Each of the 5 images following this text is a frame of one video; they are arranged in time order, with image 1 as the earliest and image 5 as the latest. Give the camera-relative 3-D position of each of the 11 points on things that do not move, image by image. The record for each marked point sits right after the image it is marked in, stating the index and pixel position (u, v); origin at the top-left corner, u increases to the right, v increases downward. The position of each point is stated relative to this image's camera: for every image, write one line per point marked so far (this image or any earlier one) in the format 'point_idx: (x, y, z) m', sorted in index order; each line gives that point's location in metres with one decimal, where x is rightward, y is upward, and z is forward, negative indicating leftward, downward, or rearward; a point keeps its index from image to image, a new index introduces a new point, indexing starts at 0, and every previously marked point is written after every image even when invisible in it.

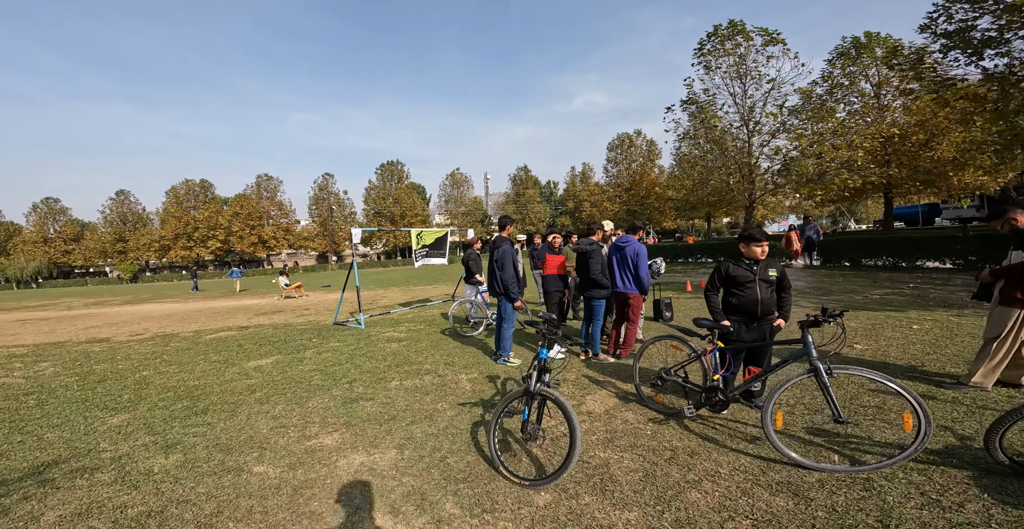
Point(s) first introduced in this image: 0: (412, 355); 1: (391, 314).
0: (-1.6, -1.5, +6.8) m
1: (-3.2, -1.3, +11.1) m
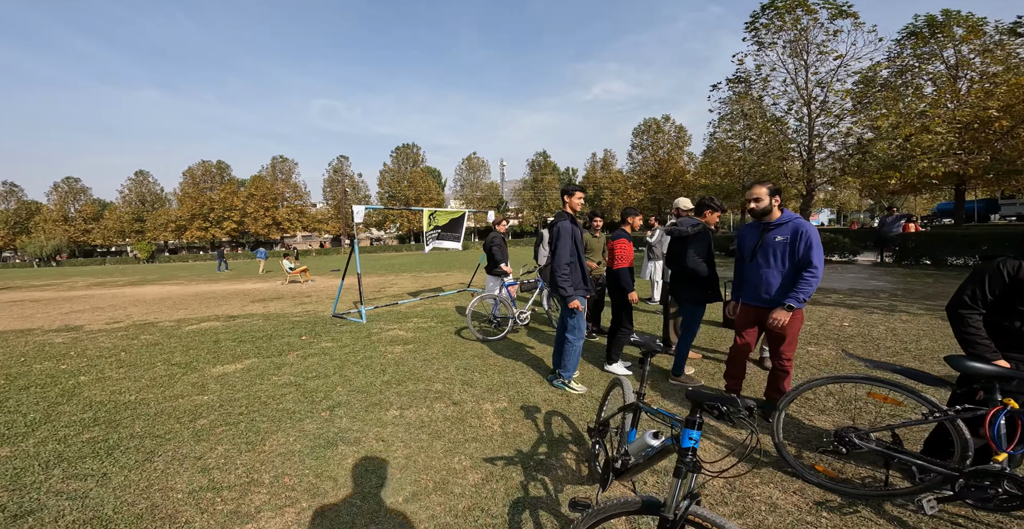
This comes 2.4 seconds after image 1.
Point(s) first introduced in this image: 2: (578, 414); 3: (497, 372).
0: (-1.2, -1.3, +5.3) m
1: (-2.6, -1.0, +9.6) m
2: (+0.6, -1.4, +3.9) m
3: (-0.2, -1.3, +5.0) m
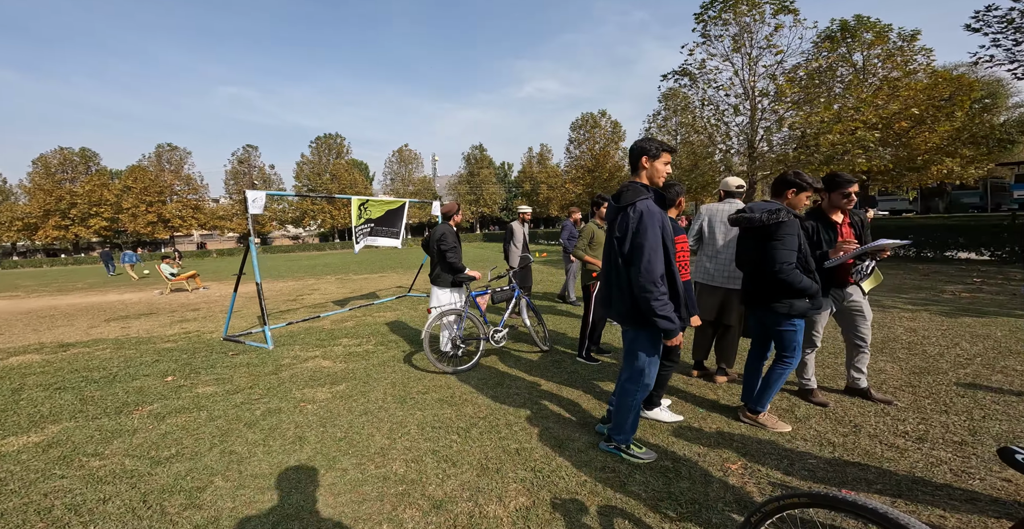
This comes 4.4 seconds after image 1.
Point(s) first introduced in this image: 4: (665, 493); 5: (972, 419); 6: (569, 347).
0: (-1.2, -1.3, +3.4) m
1: (-3.4, -1.0, +7.4) m
2: (+0.8, -1.4, +2.3) m
3: (-0.2, -1.3, +3.2) m
4: (+0.9, -1.4, +2.5) m
5: (+3.5, -1.2, +3.2) m
6: (+0.7, -1.0, +5.2) m
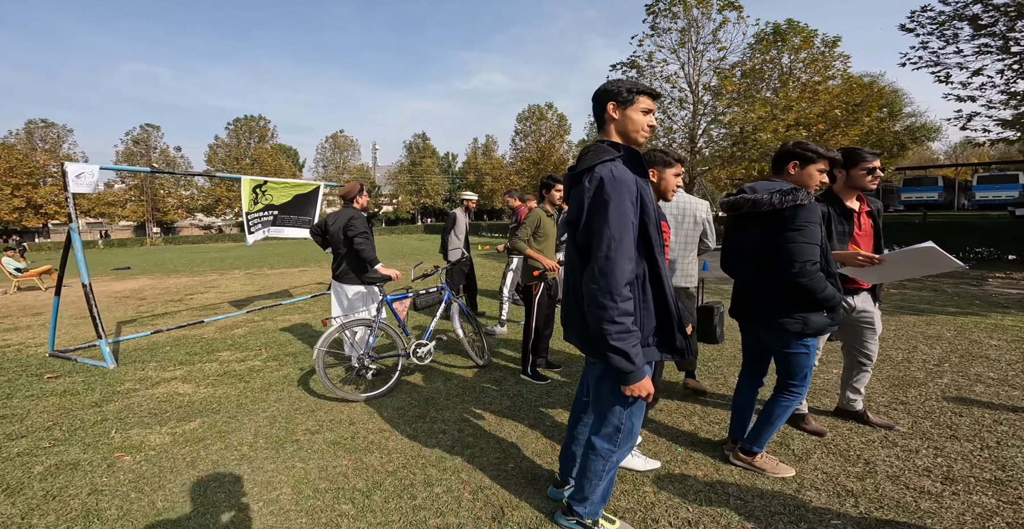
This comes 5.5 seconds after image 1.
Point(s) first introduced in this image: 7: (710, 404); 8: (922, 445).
0: (-1.7, -1.3, +2.2) m
1: (-4.3, -0.9, +5.9) m
2: (+0.4, -1.4, +1.4) m
3: (-0.6, -1.3, +2.2) m
4: (+0.6, -1.4, +1.6) m
5: (+3.1, -1.2, +2.7) m
6: (0.0, -1.0, +4.3) m
7: (+1.6, -1.1, +3.3) m
8: (+2.5, -1.1, +2.6) m
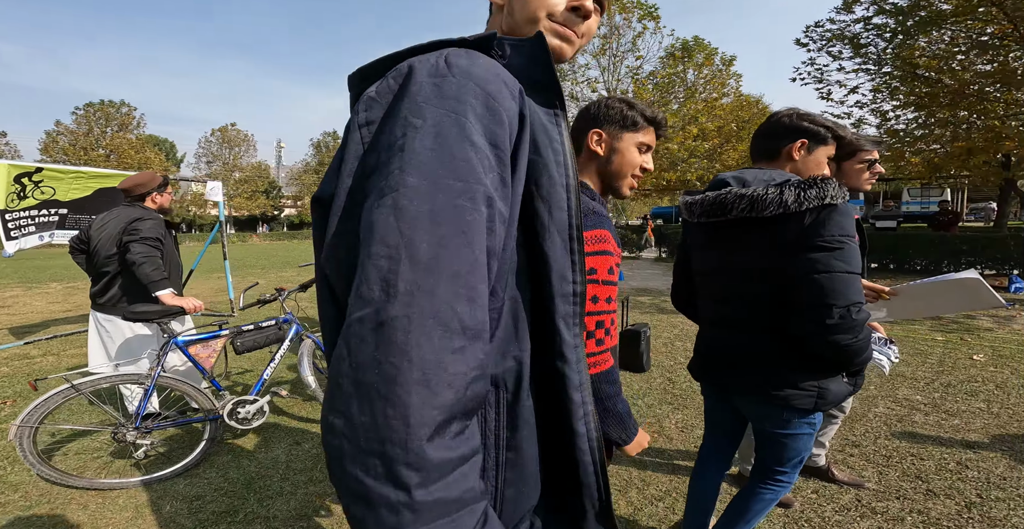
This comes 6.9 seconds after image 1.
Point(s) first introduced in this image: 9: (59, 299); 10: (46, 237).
0: (-2.2, -1.4, +0.9) m
1: (-5.5, -1.0, +4.0) m
2: (+0.1, -1.4, +0.4) m
3: (-1.2, -1.3, +1.0) m
4: (+0.1, -1.4, +0.7) m
5: (+2.4, -1.2, +2.2) m
6: (-0.9, -1.1, +3.2) m
7: (+0.8, -1.2, +2.5) m
8: (+1.9, -1.2, +2.0) m
9: (-8.4, -0.7, +7.9) m
10: (-5.0, +0.4, +4.6) m
